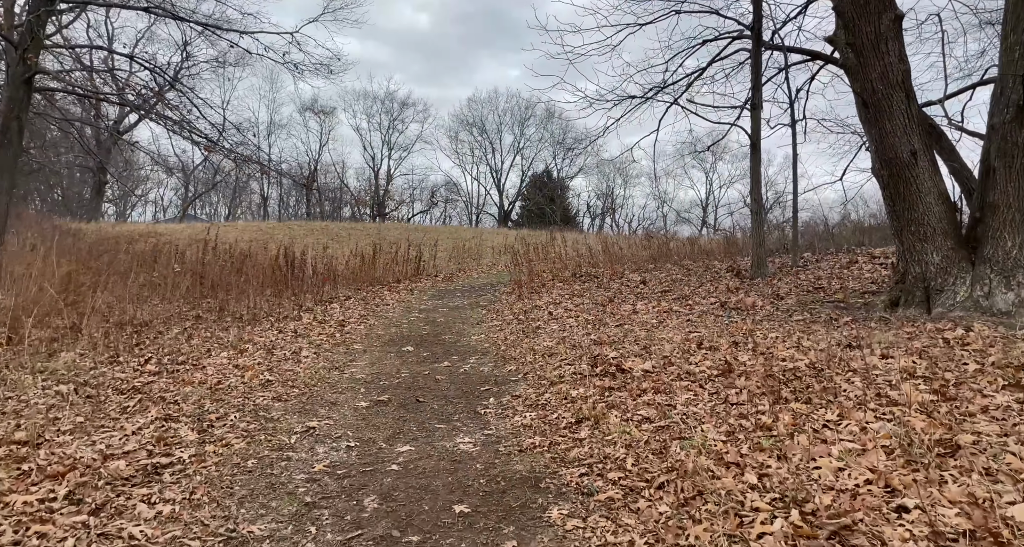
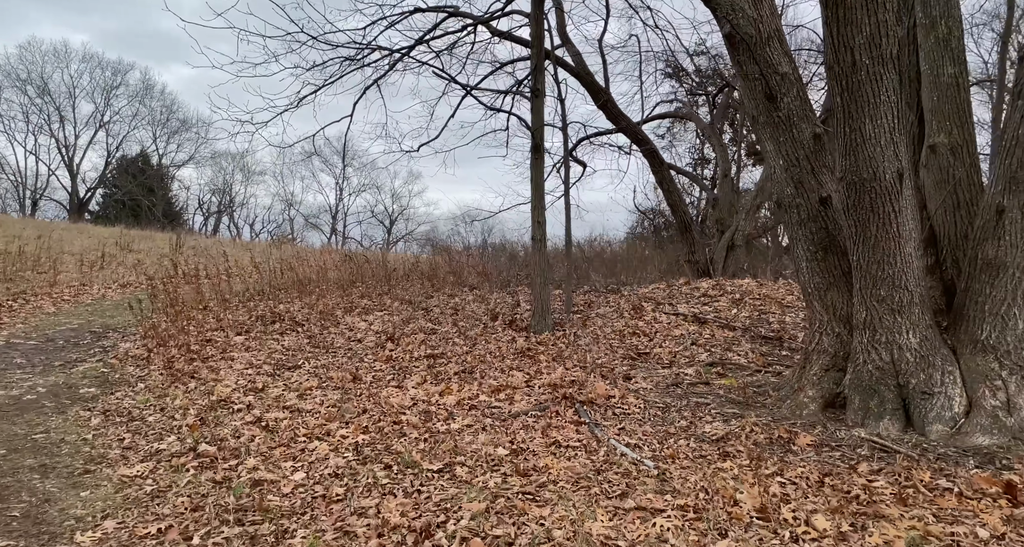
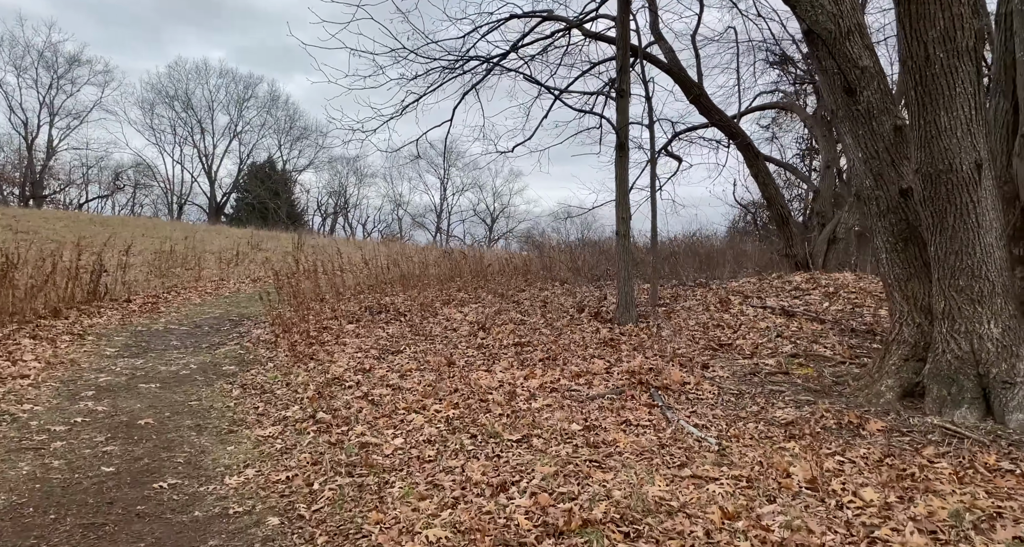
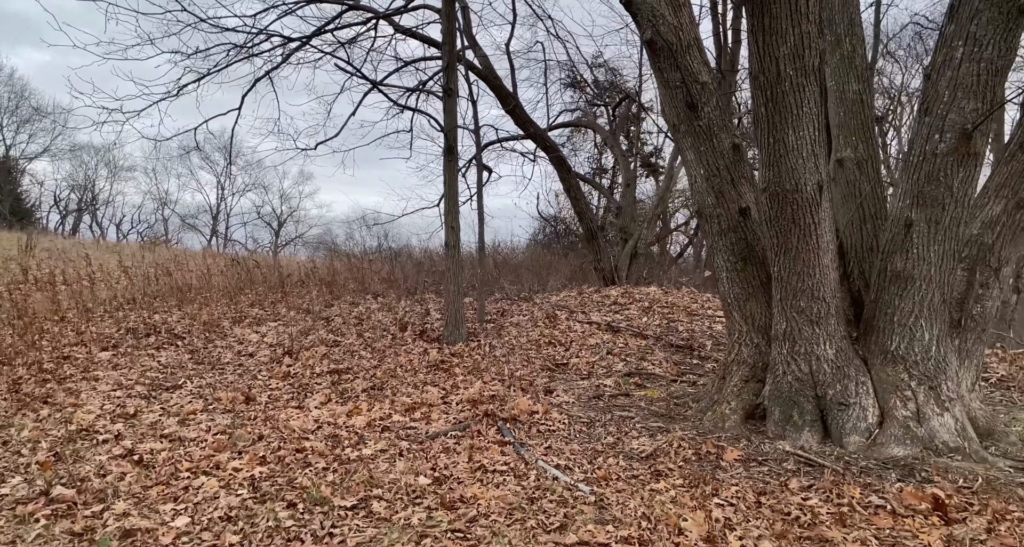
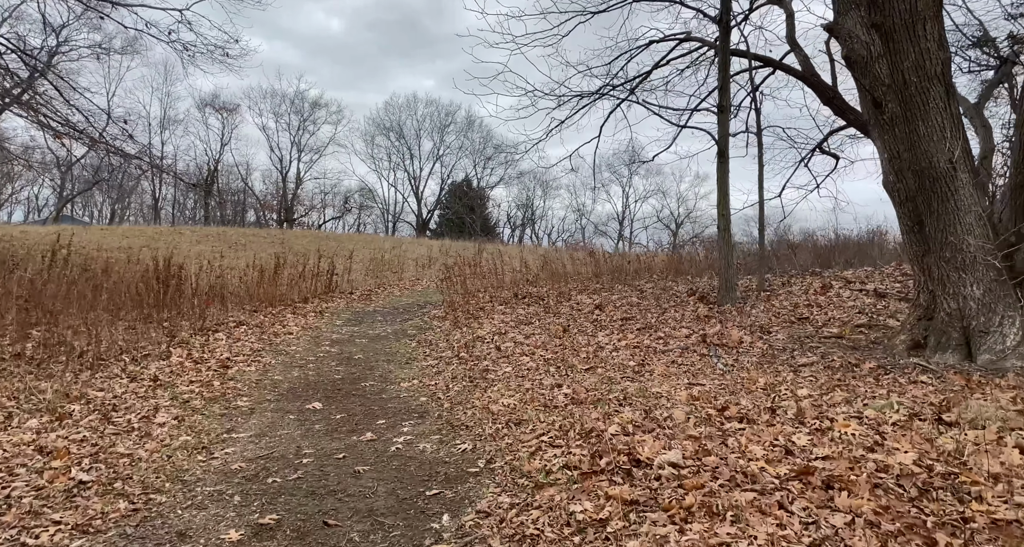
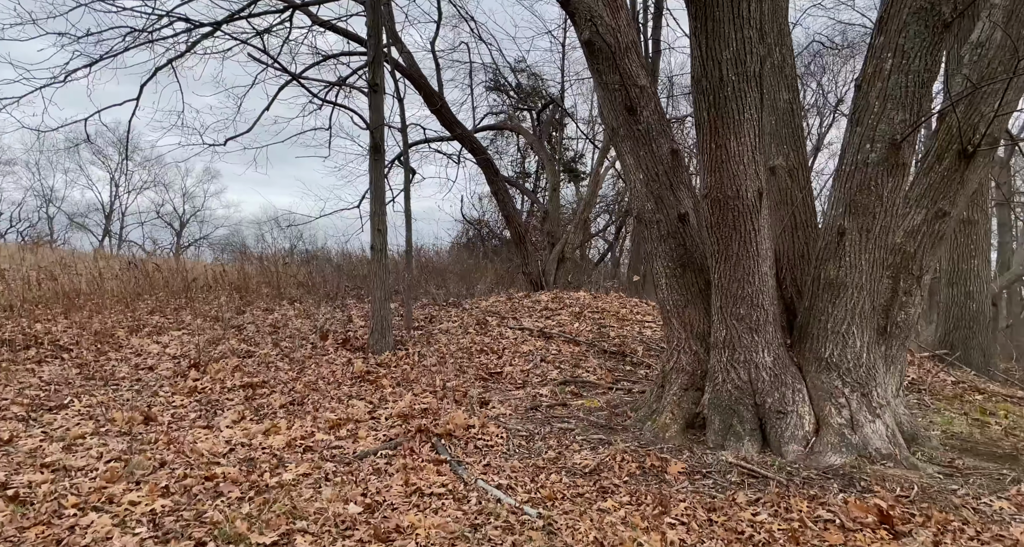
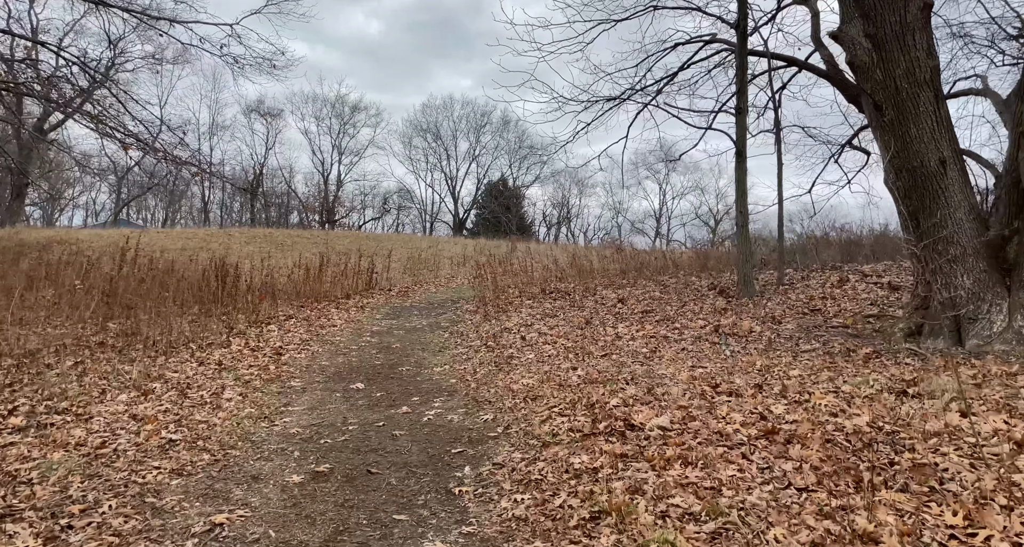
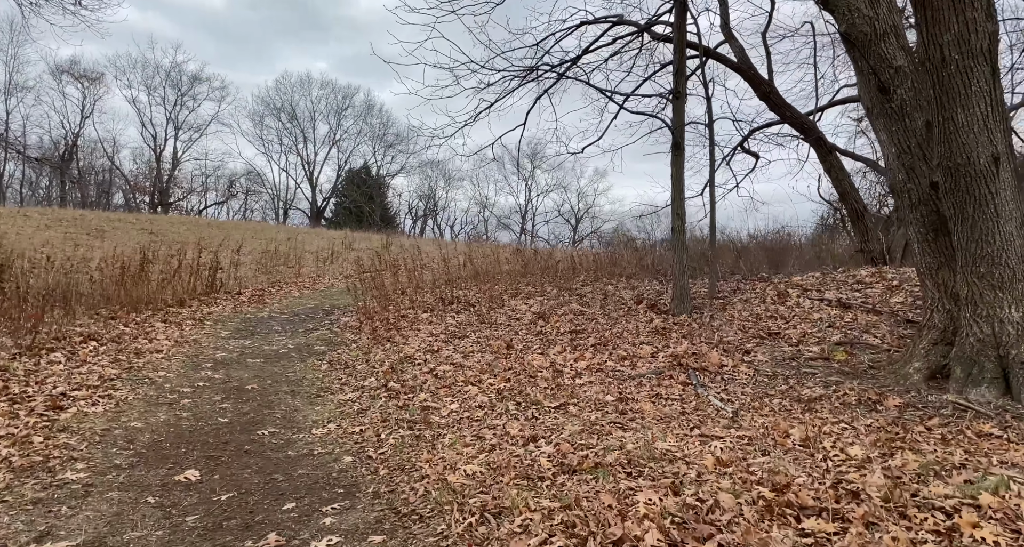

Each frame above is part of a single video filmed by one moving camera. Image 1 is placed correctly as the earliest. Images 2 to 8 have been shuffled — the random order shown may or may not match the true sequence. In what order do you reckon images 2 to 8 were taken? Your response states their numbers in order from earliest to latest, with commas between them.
7, 5, 8, 3, 2, 4, 6
